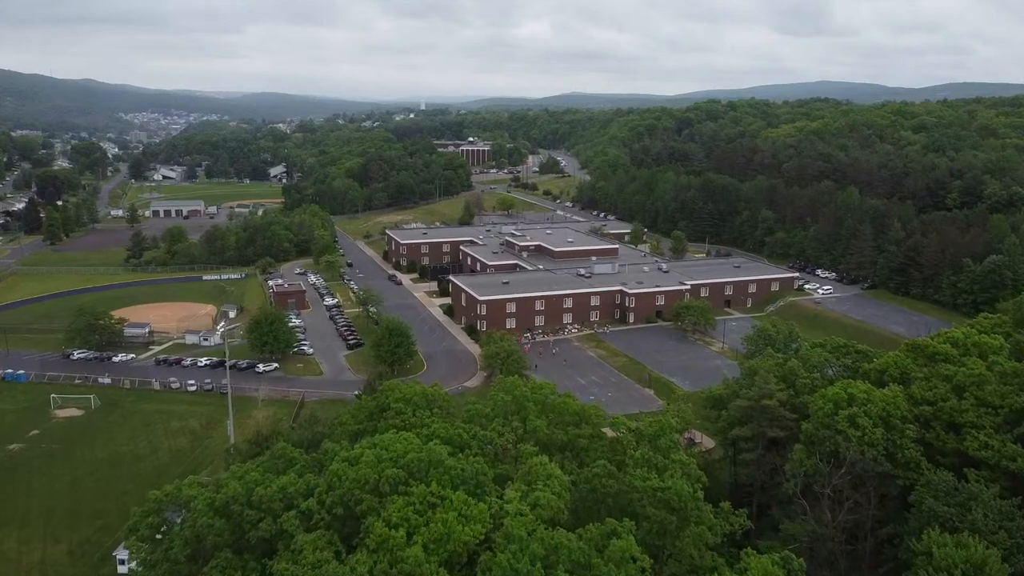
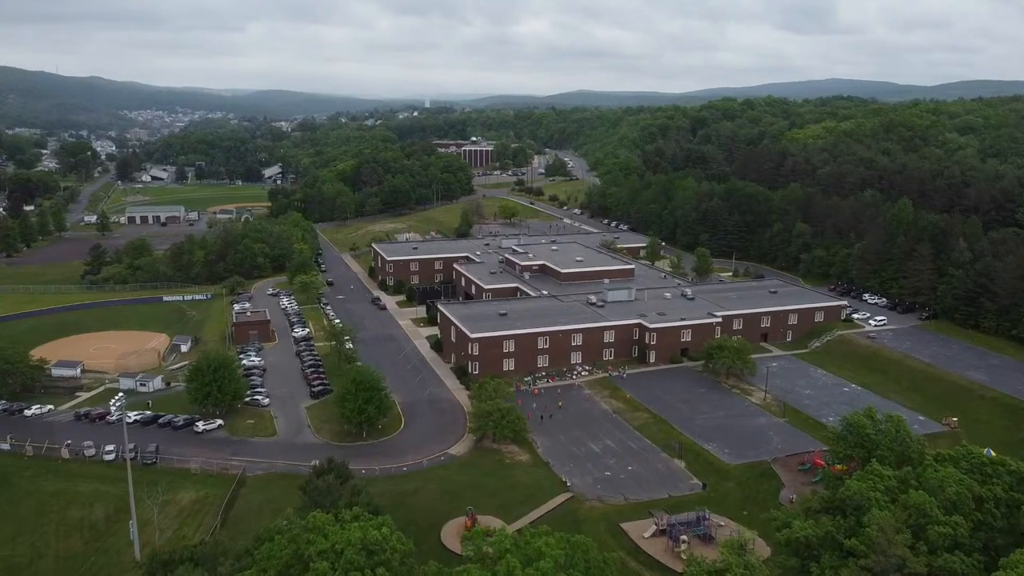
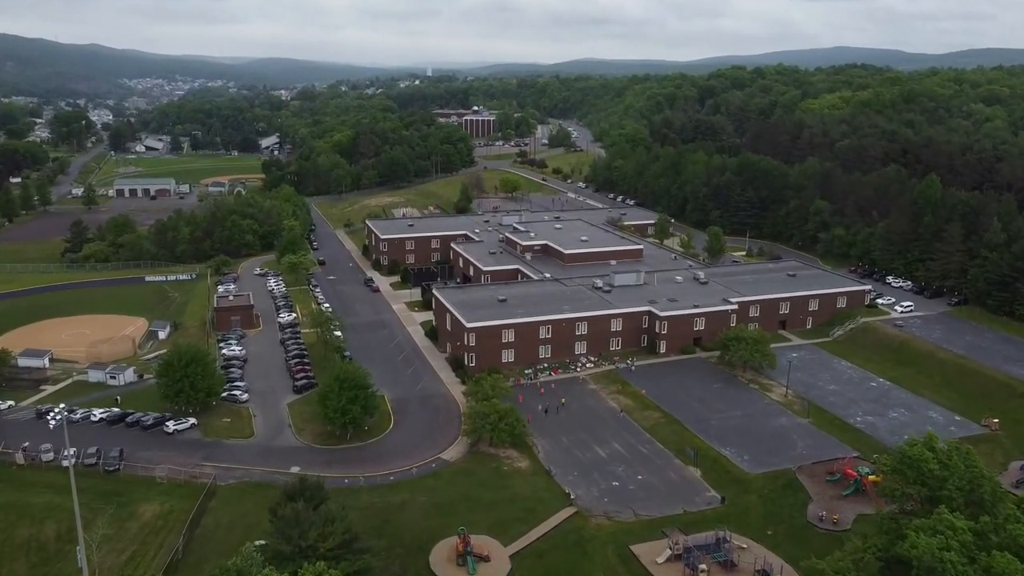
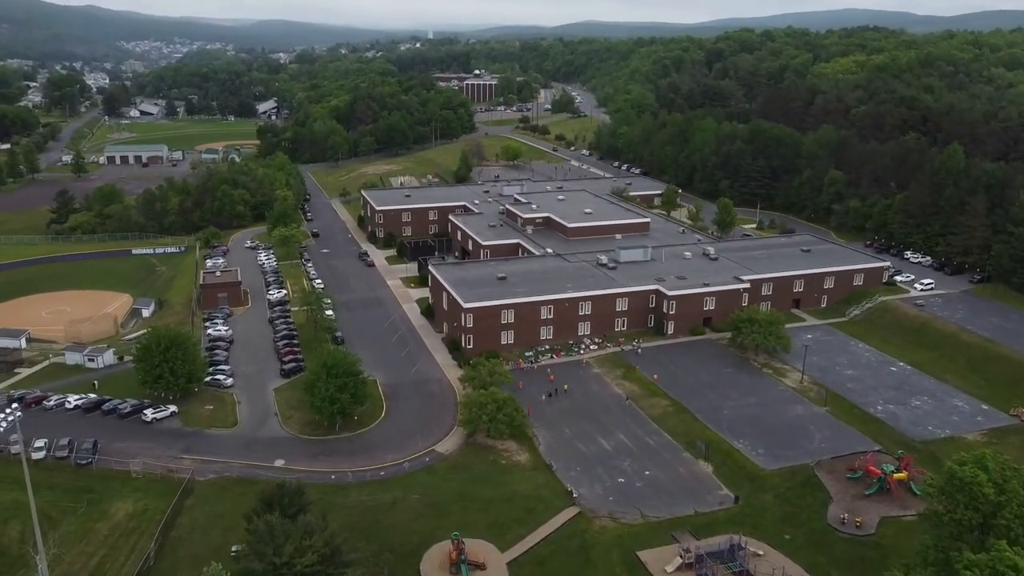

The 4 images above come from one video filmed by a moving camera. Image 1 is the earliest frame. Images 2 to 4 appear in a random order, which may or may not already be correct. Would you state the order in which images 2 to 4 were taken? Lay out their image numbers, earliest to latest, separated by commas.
2, 3, 4
